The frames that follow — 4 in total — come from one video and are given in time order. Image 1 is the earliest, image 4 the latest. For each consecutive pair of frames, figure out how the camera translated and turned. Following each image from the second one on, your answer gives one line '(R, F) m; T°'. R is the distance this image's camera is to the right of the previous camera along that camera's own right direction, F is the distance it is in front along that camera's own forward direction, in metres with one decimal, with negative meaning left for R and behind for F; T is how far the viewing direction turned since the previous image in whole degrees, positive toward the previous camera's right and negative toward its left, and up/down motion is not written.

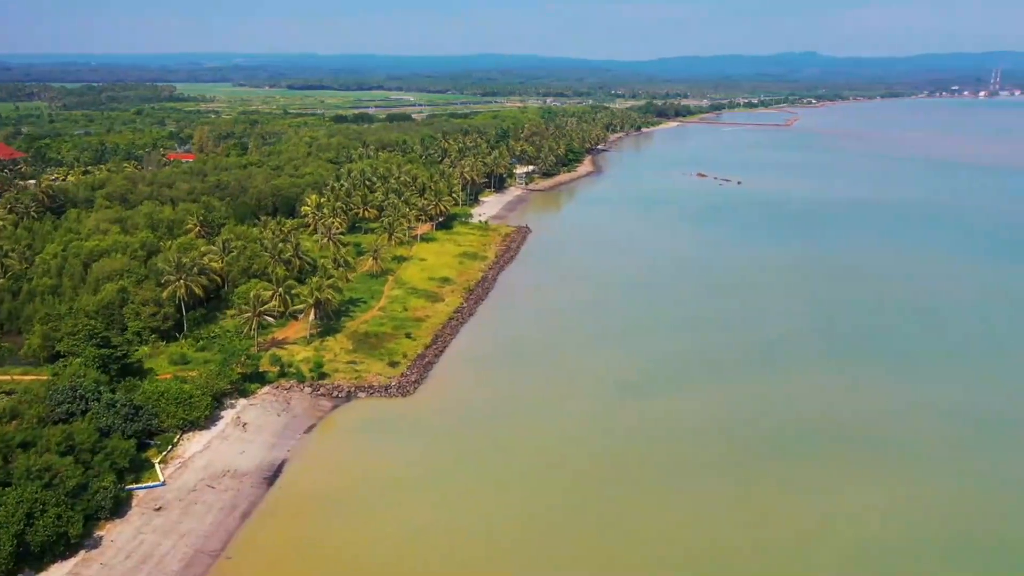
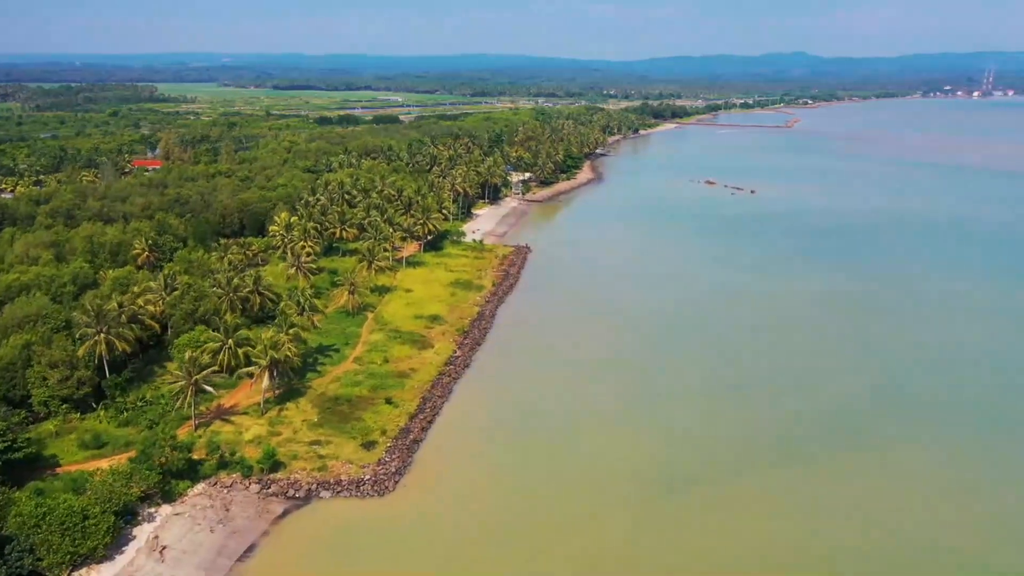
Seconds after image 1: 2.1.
(-0.7, +8.5) m; +1°
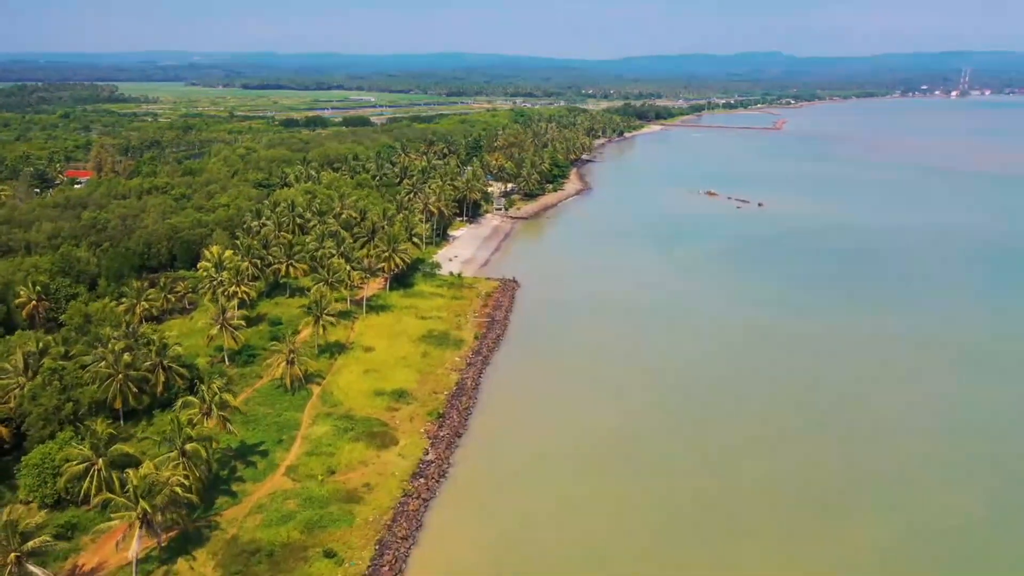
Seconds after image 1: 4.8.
(-0.5, +10.7) m; +2°
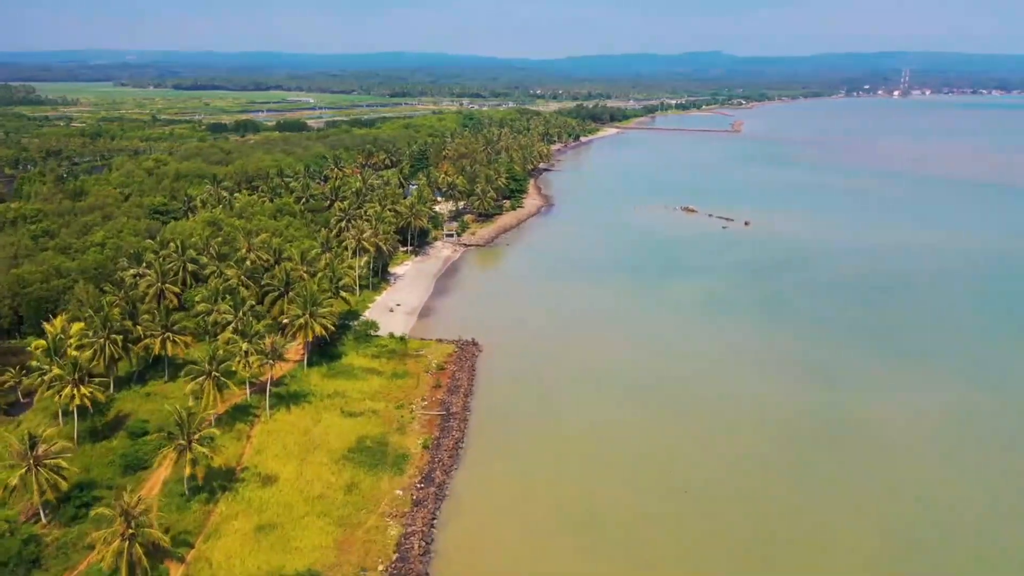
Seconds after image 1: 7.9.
(-0.5, +12.3) m; +4°
